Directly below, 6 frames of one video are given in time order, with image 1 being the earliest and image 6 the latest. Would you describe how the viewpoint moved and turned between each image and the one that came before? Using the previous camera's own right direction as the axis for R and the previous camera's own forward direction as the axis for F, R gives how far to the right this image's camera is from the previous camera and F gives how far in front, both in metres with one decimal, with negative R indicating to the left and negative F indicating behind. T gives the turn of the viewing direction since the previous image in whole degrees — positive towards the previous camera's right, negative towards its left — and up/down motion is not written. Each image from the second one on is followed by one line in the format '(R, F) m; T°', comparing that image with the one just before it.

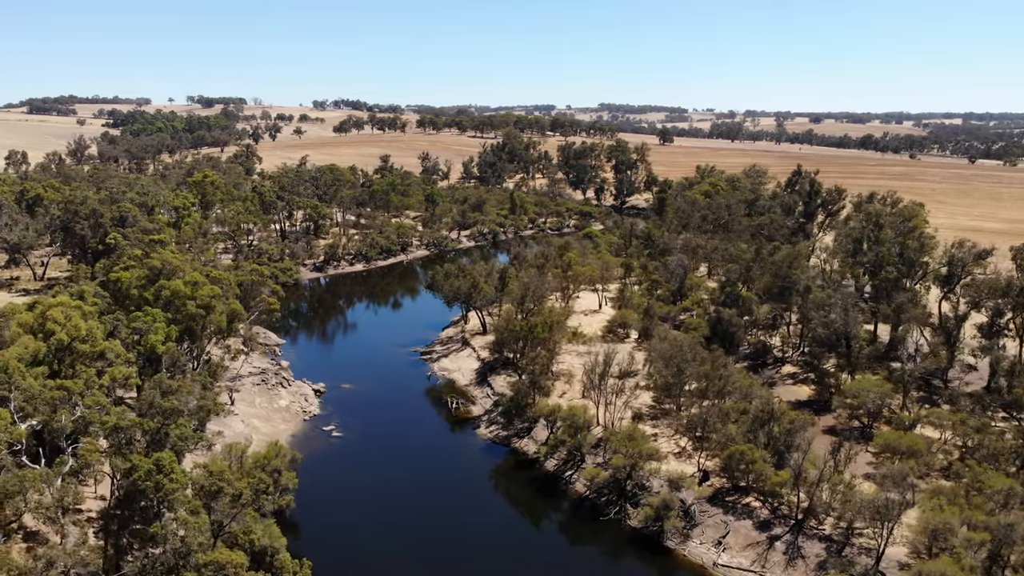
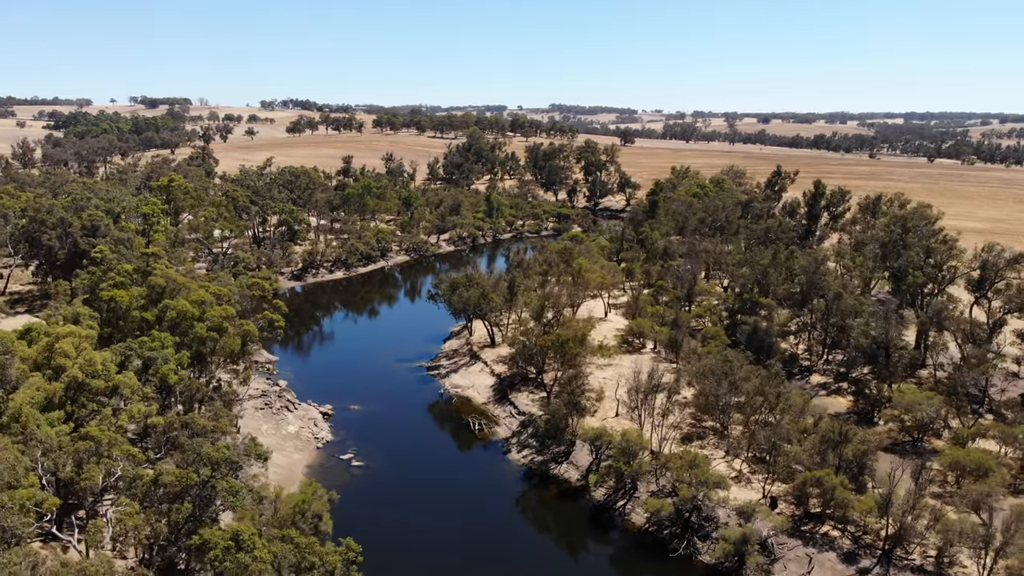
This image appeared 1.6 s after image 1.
(-3.9, +3.2) m; +3°
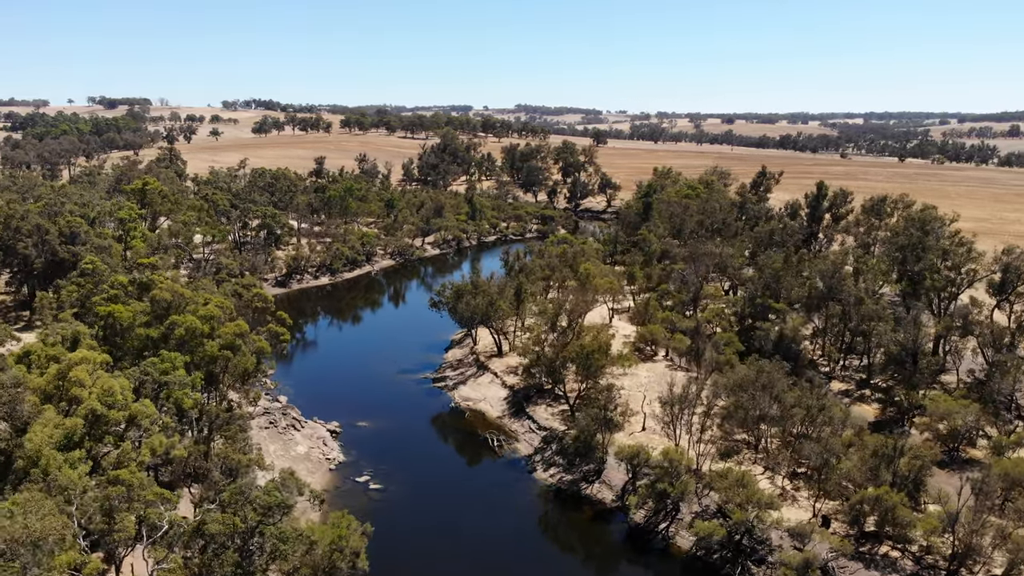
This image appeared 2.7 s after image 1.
(-2.7, +2.2) m; +2°
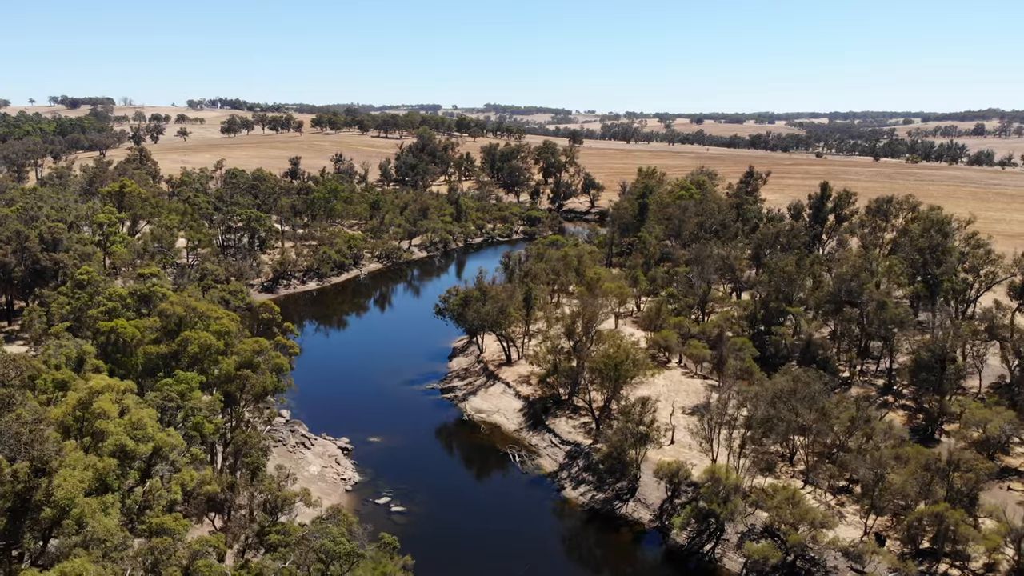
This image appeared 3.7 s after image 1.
(-2.4, +1.9) m; +2°
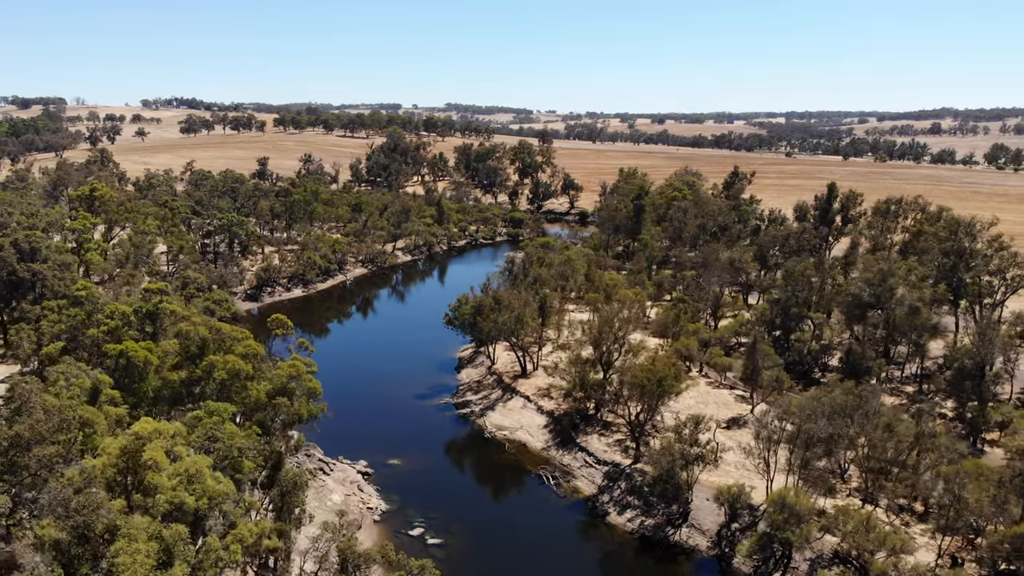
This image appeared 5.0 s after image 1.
(-3.1, +2.5) m; +3°
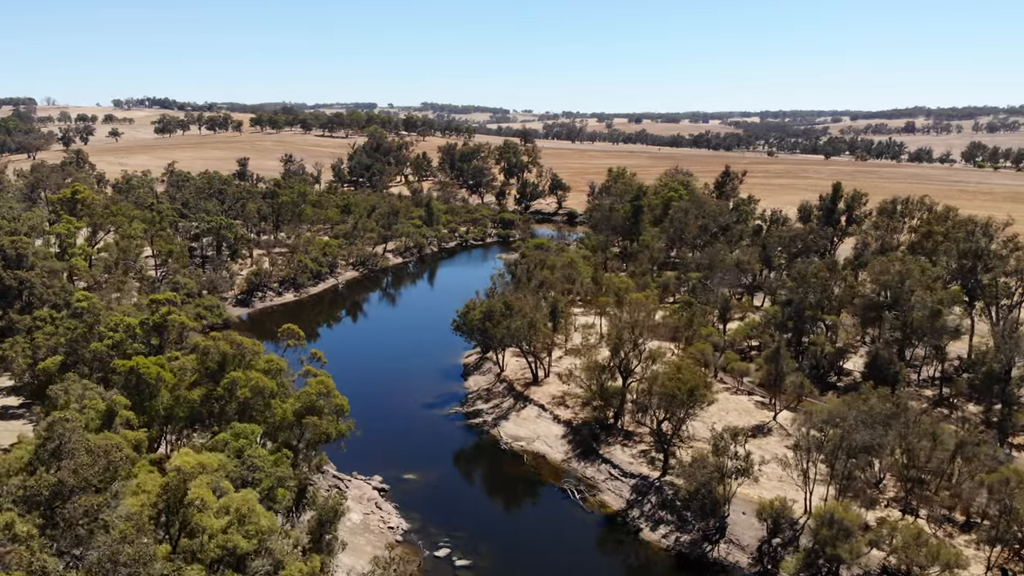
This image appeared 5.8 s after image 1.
(-1.9, +1.5) m; +2°
